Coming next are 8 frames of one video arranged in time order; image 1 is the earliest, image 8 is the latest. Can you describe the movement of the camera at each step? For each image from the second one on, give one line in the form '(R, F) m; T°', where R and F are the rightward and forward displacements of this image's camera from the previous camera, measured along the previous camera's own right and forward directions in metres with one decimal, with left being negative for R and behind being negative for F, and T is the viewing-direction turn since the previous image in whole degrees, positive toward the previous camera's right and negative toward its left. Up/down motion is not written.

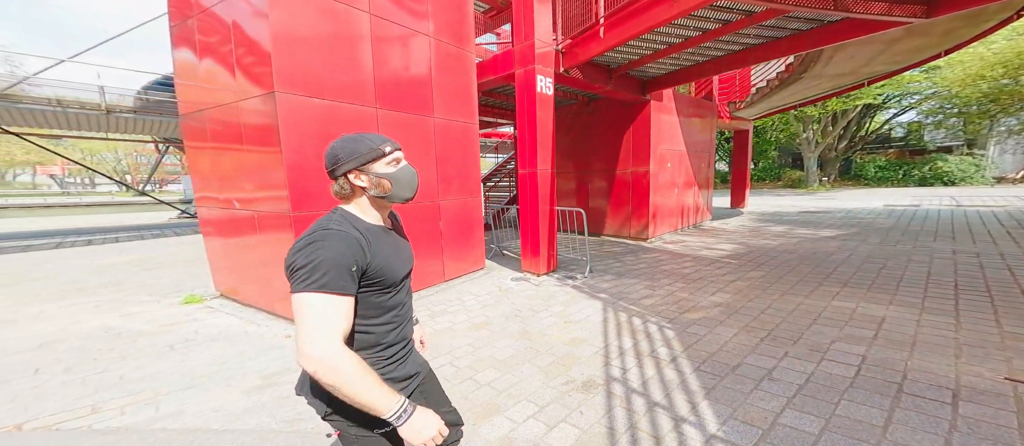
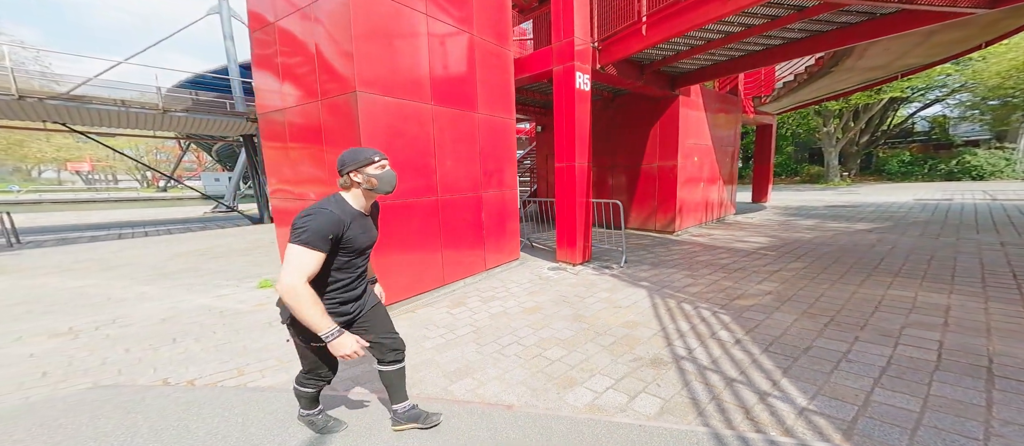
(-0.5, -0.2) m; -2°
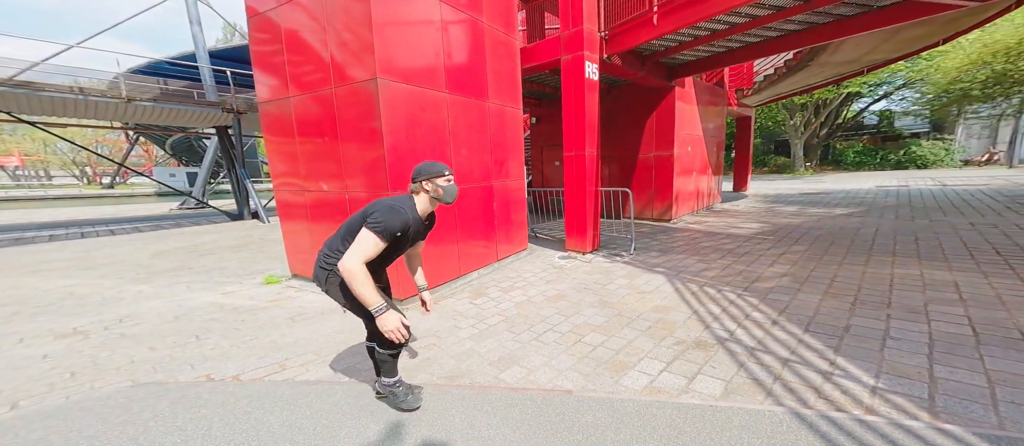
(-0.5, +0.1) m; +4°
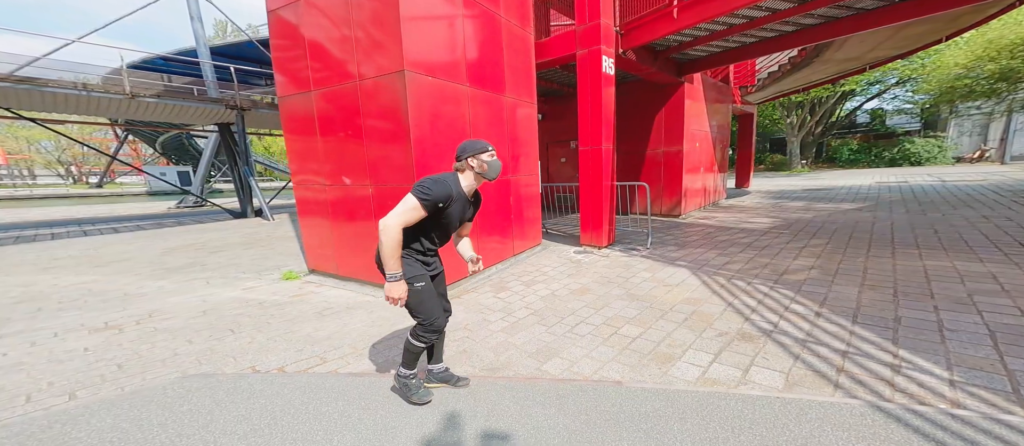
(-0.3, +0.1) m; +1°
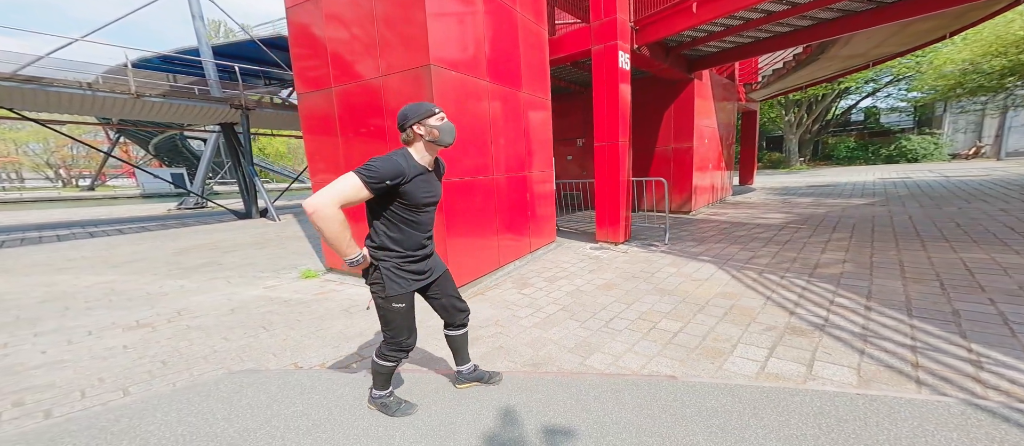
(-0.3, +0.1) m; 0°
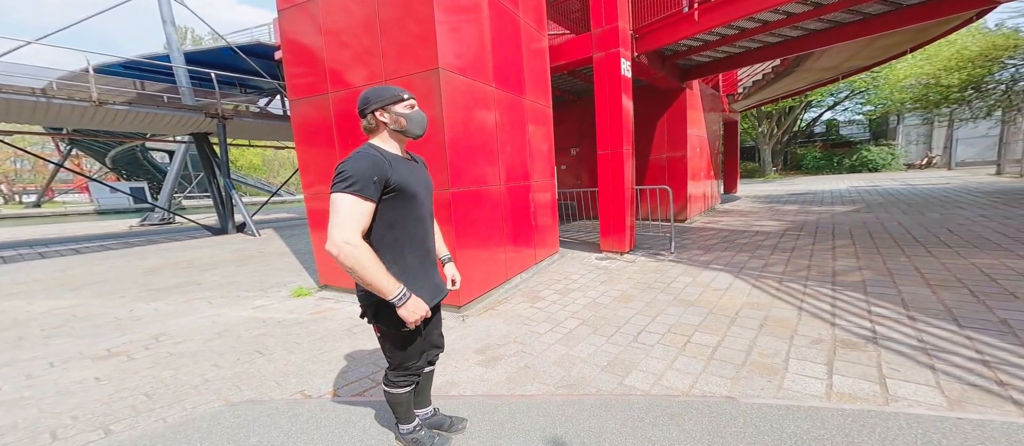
(-0.3, +0.2) m; +3°
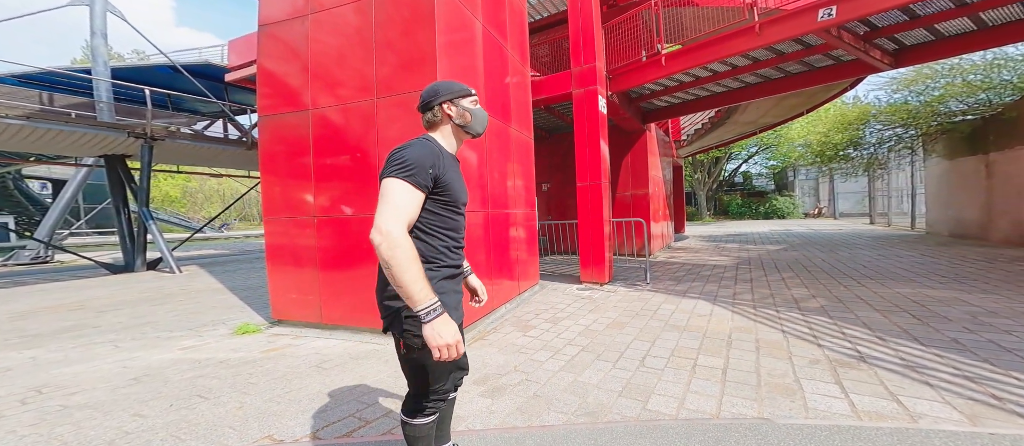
(-0.5, +0.1) m; +7°
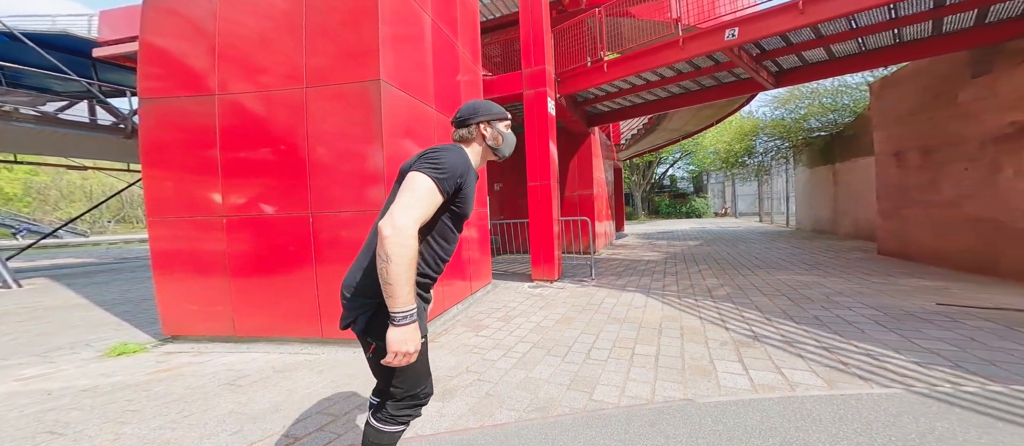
(0.0, 0.0) m; +8°
